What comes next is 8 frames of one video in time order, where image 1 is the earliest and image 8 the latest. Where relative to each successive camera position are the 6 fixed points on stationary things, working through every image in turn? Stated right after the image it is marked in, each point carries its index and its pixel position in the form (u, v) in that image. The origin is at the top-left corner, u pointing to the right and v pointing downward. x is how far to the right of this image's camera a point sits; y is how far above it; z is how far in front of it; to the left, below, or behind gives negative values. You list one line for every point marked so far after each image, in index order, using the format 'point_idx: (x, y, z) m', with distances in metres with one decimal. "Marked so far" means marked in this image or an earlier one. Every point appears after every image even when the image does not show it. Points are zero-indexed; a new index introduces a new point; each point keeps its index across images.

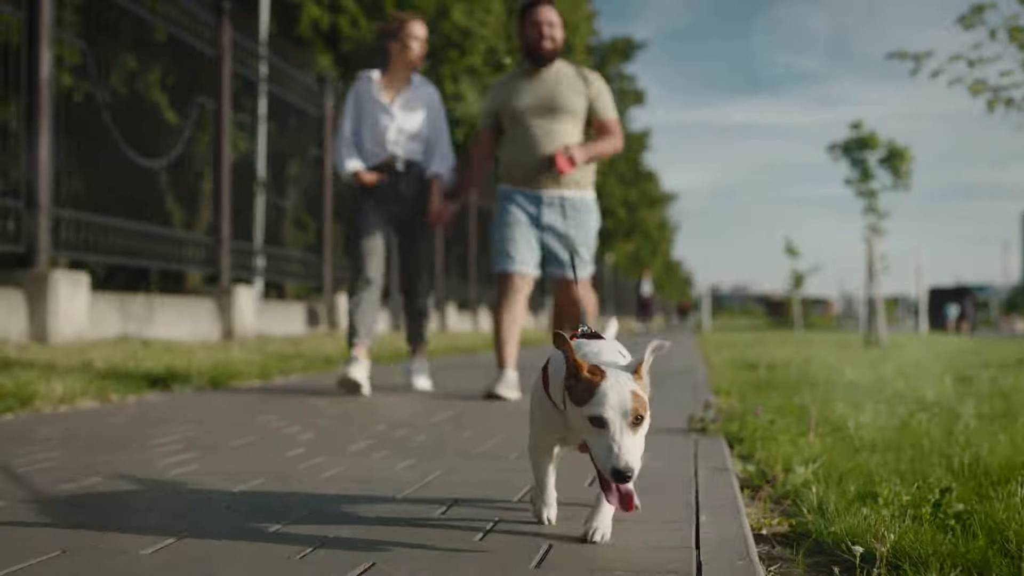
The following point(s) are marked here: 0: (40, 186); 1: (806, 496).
0: (-4.3, +0.9, +9.4) m
1: (+0.8, -0.6, +2.9) m
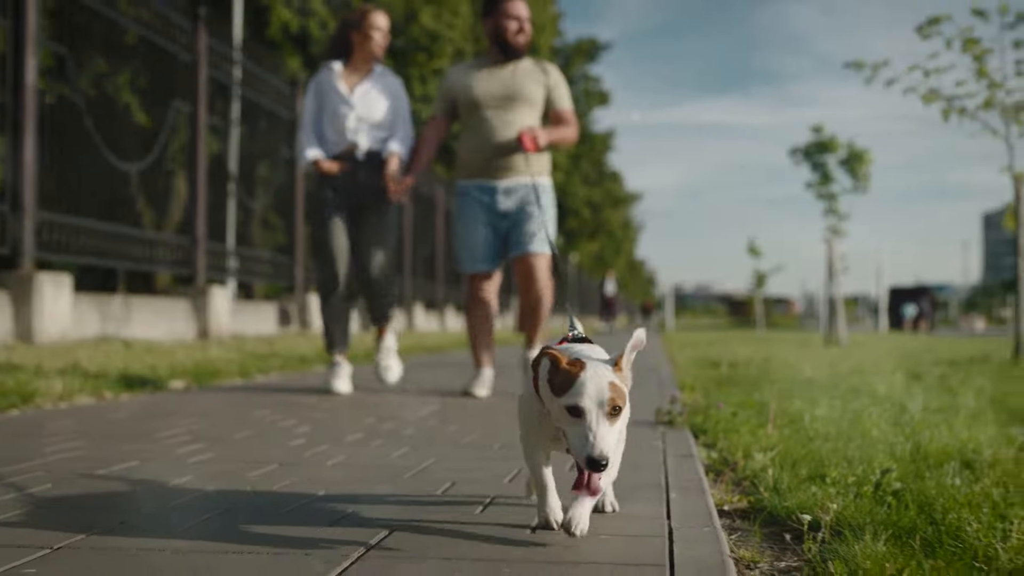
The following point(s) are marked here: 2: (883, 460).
0: (-4.6, +0.9, +9.6) m
1: (+0.8, -0.6, +3.3) m
2: (+1.3, -0.6, +3.6) m
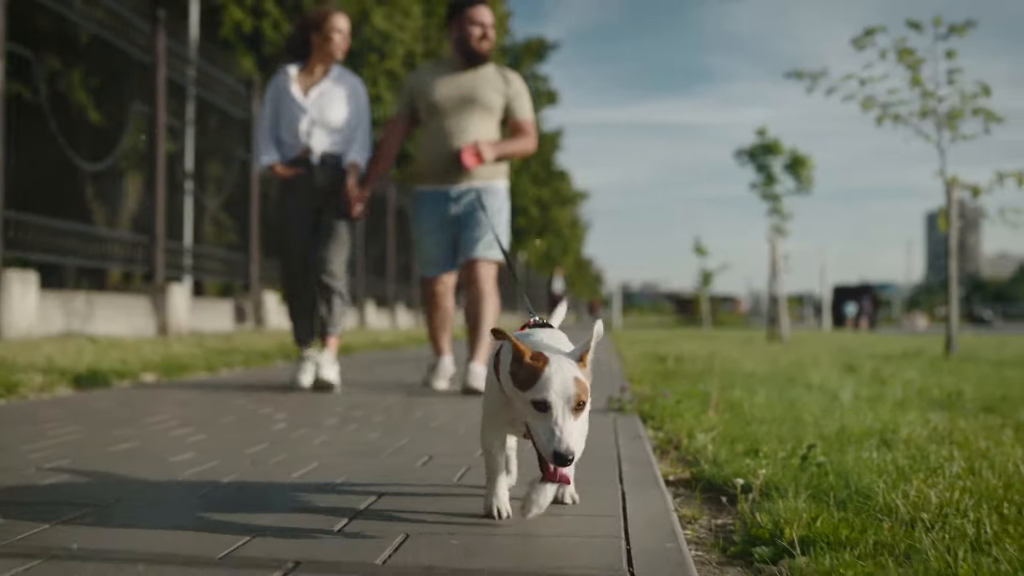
0: (-5.0, +0.9, +9.8) m
1: (+0.7, -0.6, +3.7) m
2: (+1.2, -0.6, +4.1) m
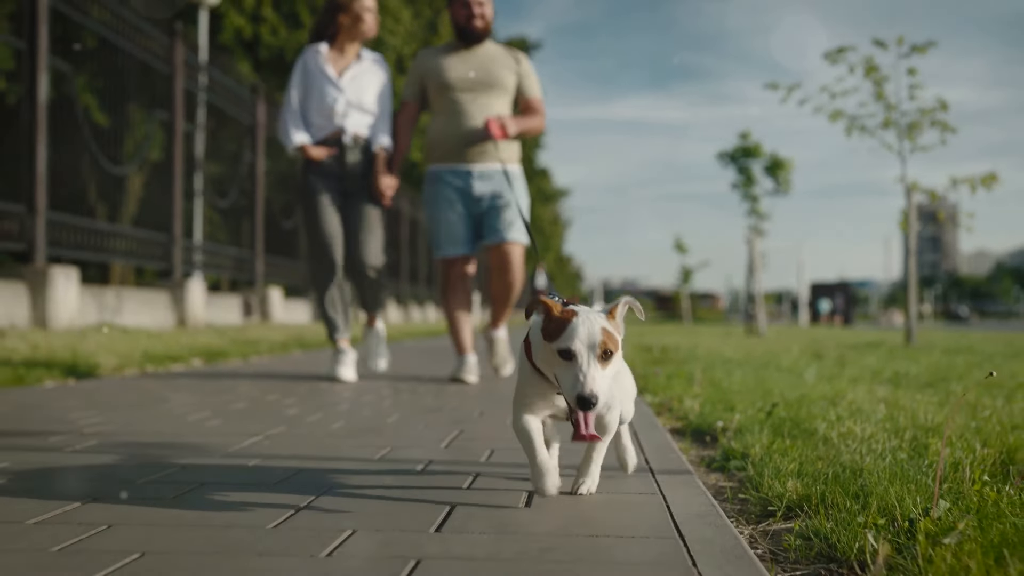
0: (-5.0, +1.0, +10.6) m
1: (+0.8, -0.6, +4.7) m
2: (+1.3, -0.6, +5.1) m
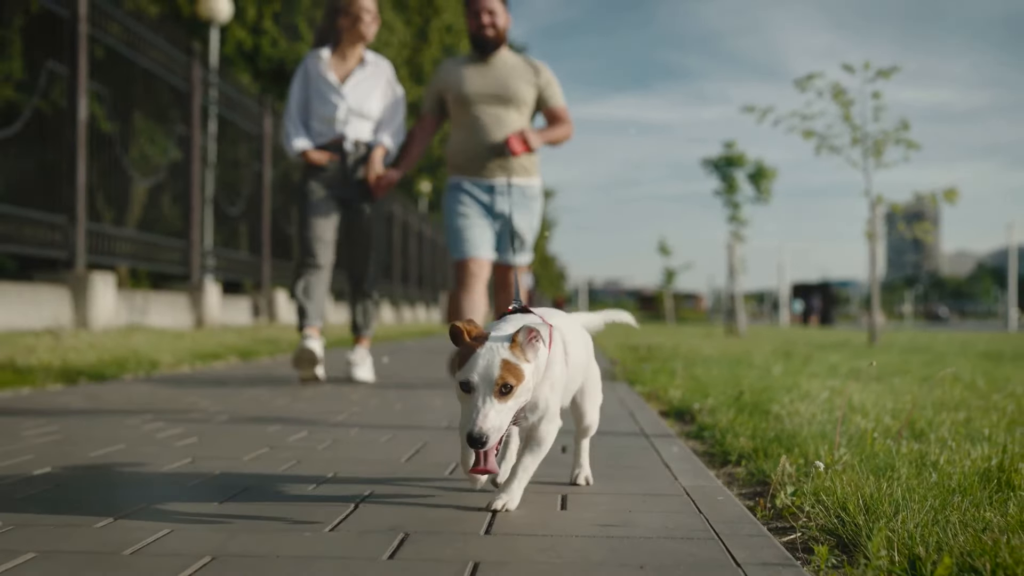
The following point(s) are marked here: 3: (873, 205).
0: (-5.0, +0.9, +11.6) m
1: (+0.9, -0.6, +5.8) m
2: (+1.4, -0.6, +6.2) m
3: (+5.0, +1.1, +14.1) m
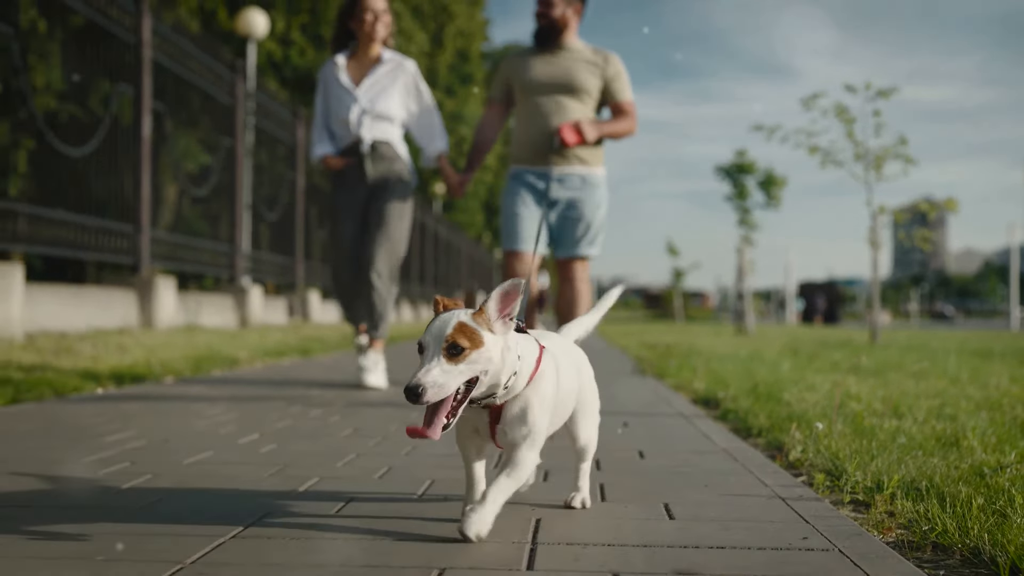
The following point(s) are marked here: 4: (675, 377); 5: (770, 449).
0: (-4.6, +0.9, +12.7) m
1: (+1.2, -0.7, +6.8) m
2: (+1.7, -0.7, +7.2) m
3: (+5.4, +1.1, +15.1) m
4: (+1.3, -0.7, +7.9) m
5: (+1.0, -0.6, +4.0) m
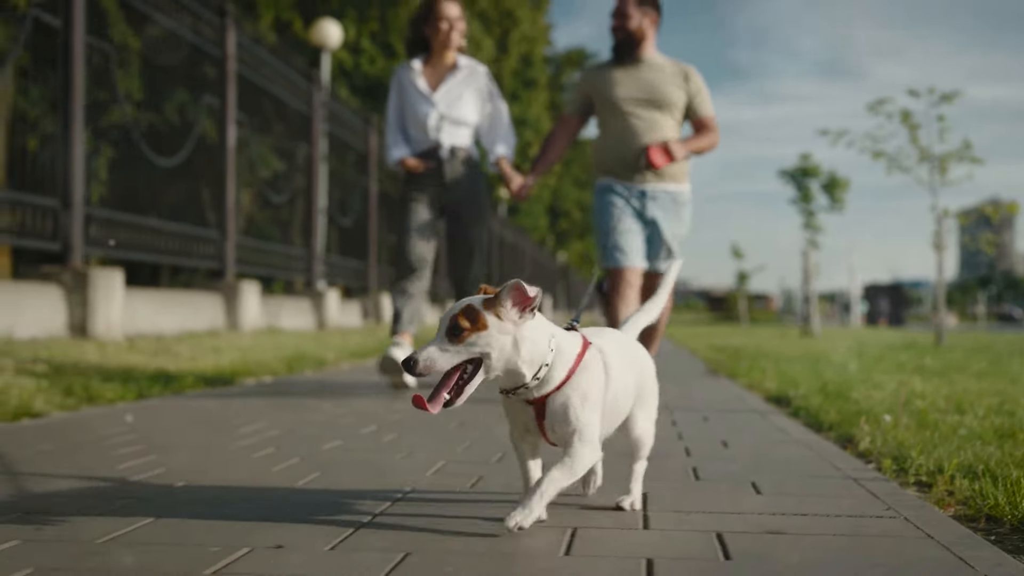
0: (-3.7, +0.9, +13.3) m
1: (+1.8, -0.7, +7.1) m
2: (+2.3, -0.7, +7.5) m
3: (+6.4, +1.1, +15.2) m
4: (+1.9, -0.7, +8.2) m
5: (+1.4, -0.7, +4.3) m
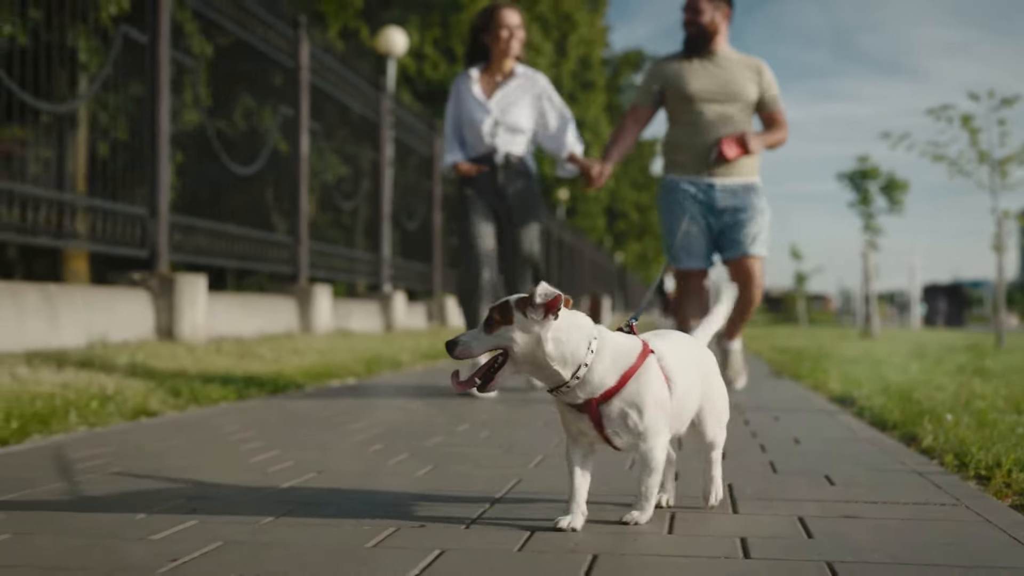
0: (-2.9, +0.8, +13.9) m
1: (+2.3, -0.7, +7.4) m
2: (+2.8, -0.7, +7.7) m
3: (+7.3, +1.1, +15.2) m
4: (+2.4, -0.8, +8.5) m
5: (+1.8, -0.7, +4.6) m
